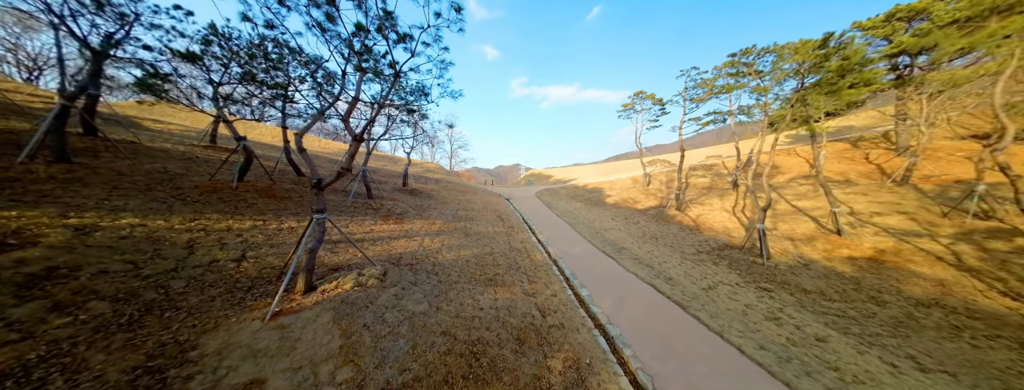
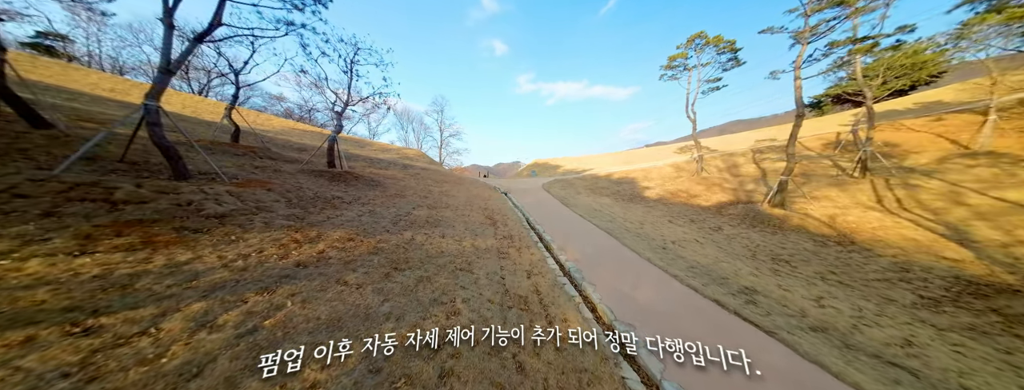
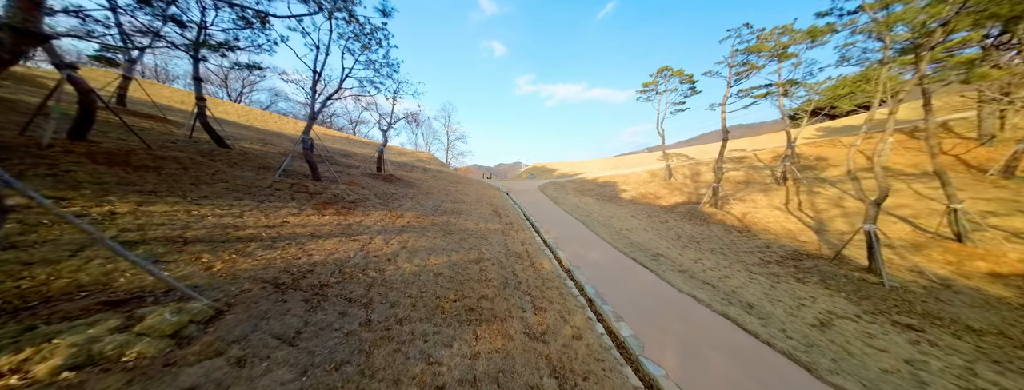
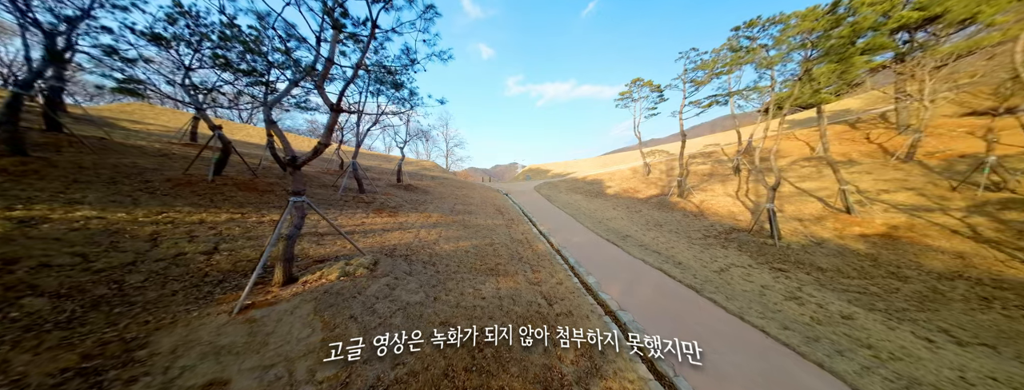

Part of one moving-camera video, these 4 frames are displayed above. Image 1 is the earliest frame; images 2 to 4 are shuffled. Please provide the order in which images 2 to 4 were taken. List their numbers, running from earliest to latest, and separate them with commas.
4, 3, 2
